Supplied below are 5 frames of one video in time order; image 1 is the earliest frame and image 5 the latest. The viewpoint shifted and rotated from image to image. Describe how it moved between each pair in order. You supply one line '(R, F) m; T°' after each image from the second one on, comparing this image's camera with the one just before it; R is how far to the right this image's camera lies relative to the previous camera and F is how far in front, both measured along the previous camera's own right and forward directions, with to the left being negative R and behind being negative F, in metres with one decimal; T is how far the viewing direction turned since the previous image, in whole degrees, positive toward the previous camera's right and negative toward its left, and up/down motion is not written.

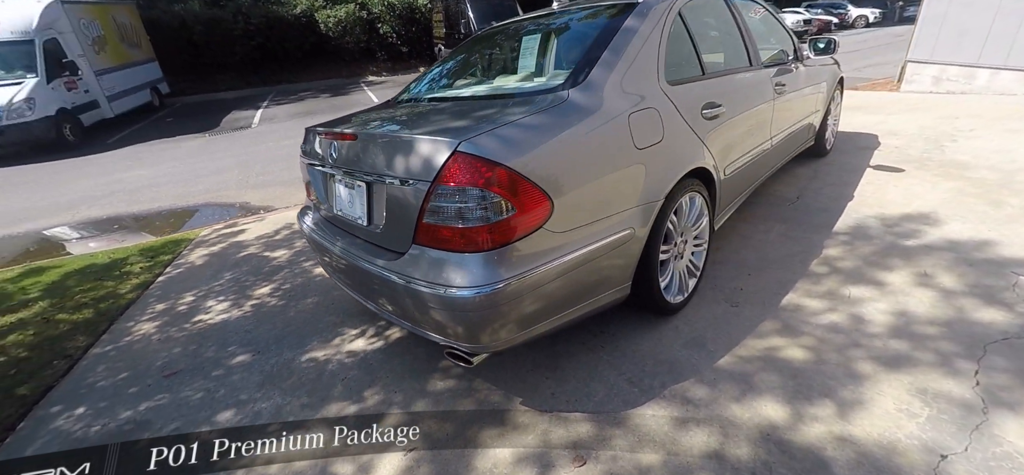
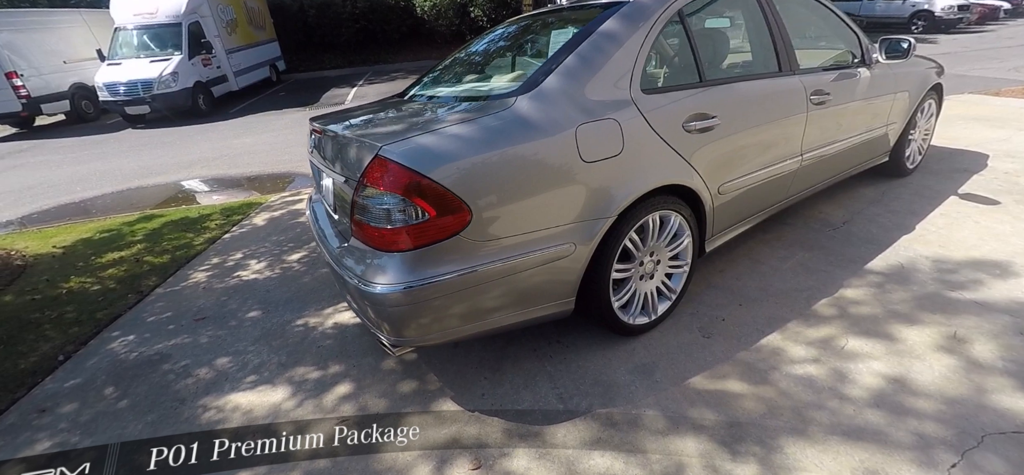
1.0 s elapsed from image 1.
(+0.8, +0.1) m; -13°
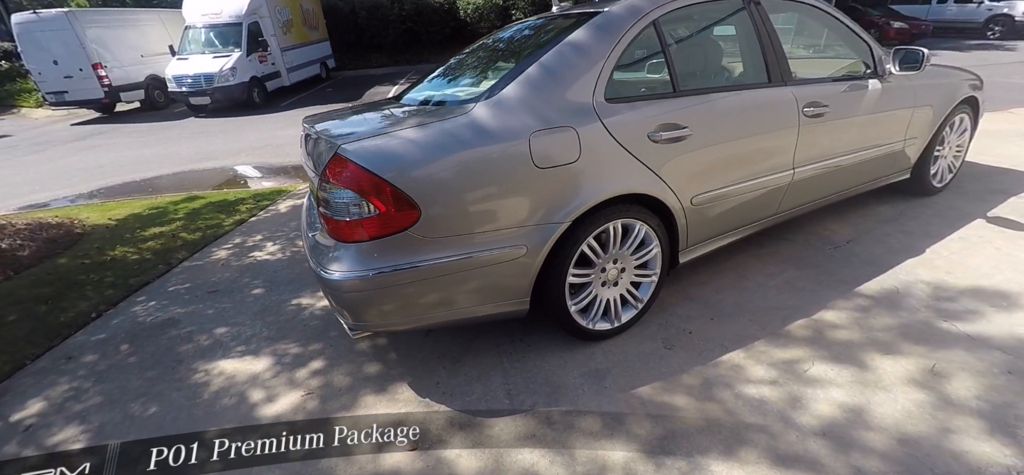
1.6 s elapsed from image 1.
(+0.4, 0.0) m; -6°
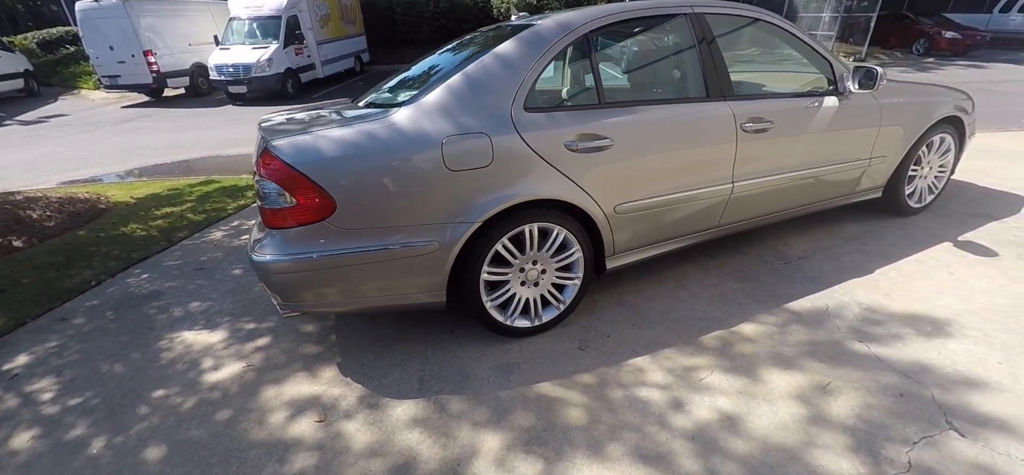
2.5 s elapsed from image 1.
(+0.6, -0.1) m; -5°
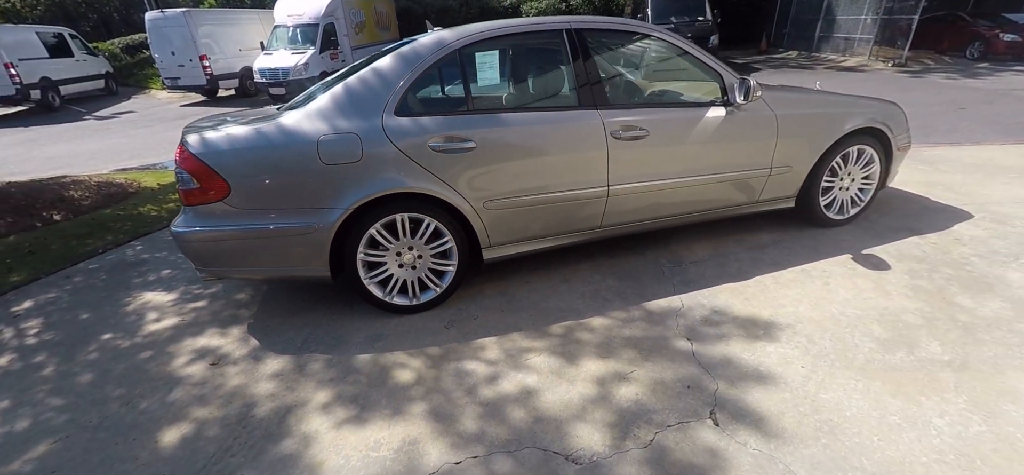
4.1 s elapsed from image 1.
(+1.1, -0.2) m; -8°
